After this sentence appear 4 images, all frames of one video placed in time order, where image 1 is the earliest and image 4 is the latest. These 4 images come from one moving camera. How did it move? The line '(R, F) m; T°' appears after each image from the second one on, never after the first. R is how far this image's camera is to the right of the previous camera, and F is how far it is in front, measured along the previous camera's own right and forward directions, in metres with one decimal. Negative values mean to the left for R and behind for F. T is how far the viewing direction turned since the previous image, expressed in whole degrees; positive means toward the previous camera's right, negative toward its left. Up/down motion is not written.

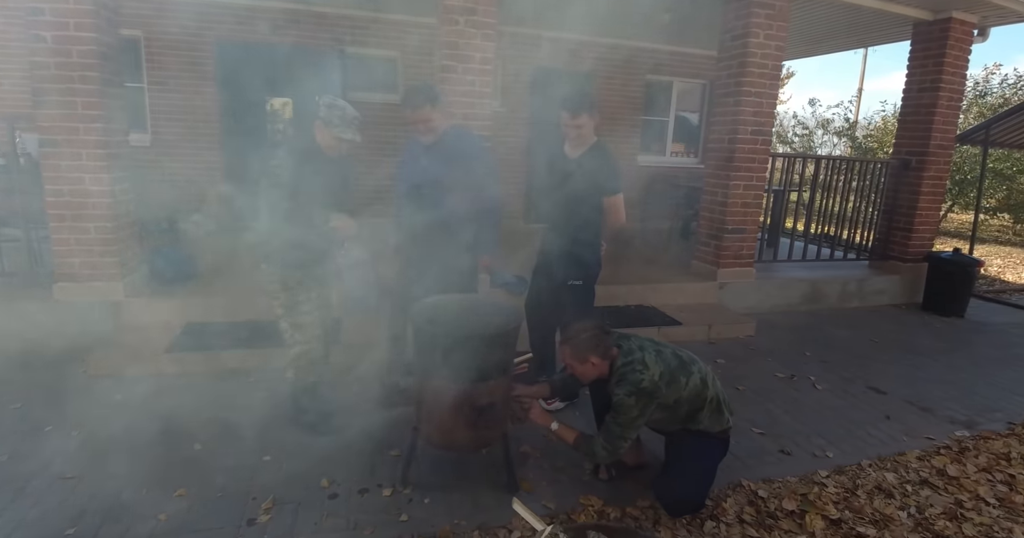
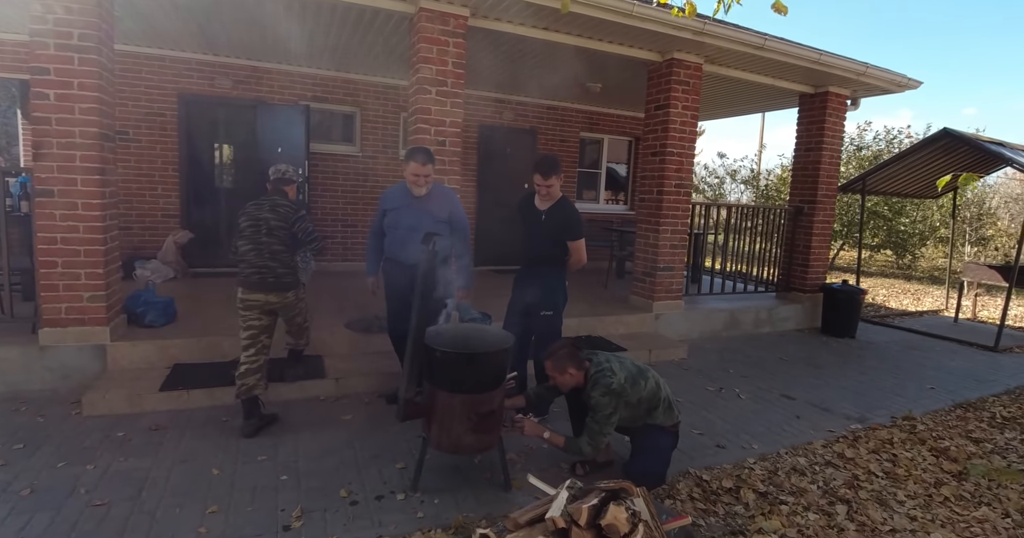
(-0.3, -0.5) m; +8°
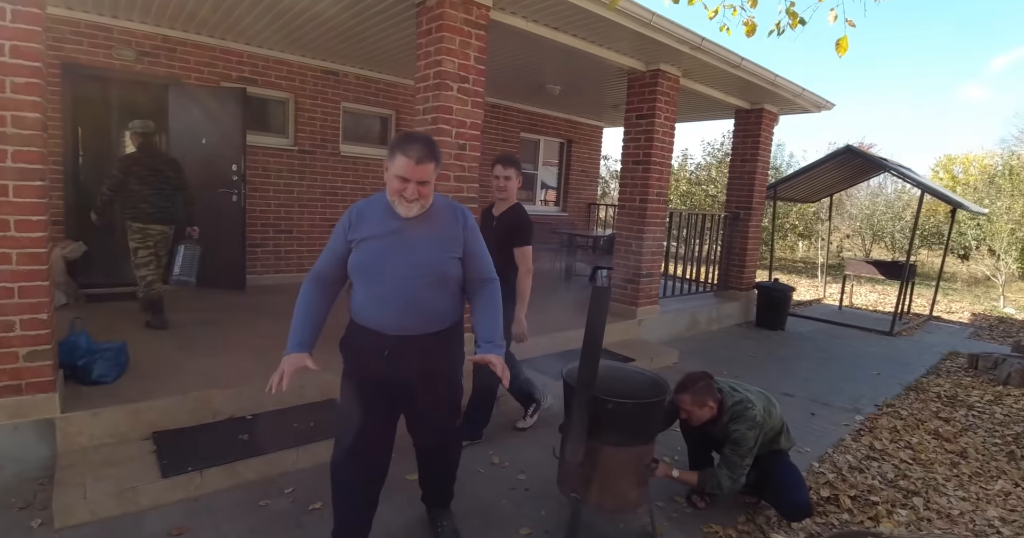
(-1.3, +0.5) m; +15°
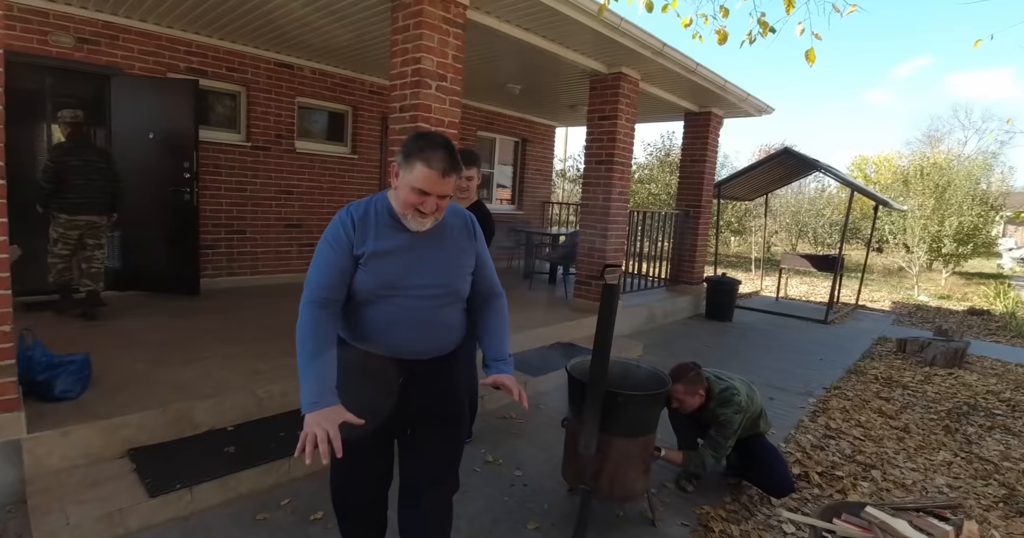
(-0.3, 0.0) m; +7°
